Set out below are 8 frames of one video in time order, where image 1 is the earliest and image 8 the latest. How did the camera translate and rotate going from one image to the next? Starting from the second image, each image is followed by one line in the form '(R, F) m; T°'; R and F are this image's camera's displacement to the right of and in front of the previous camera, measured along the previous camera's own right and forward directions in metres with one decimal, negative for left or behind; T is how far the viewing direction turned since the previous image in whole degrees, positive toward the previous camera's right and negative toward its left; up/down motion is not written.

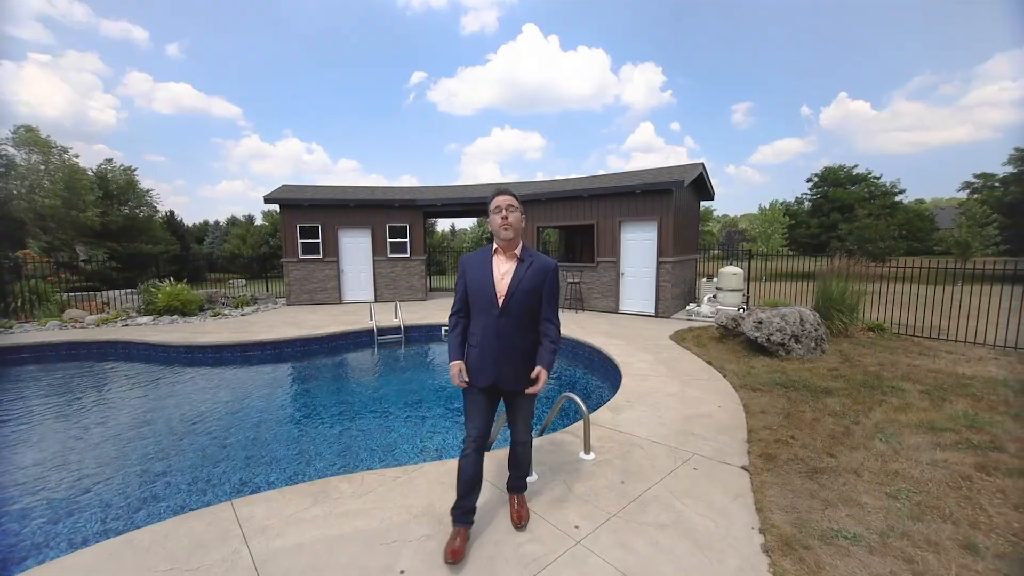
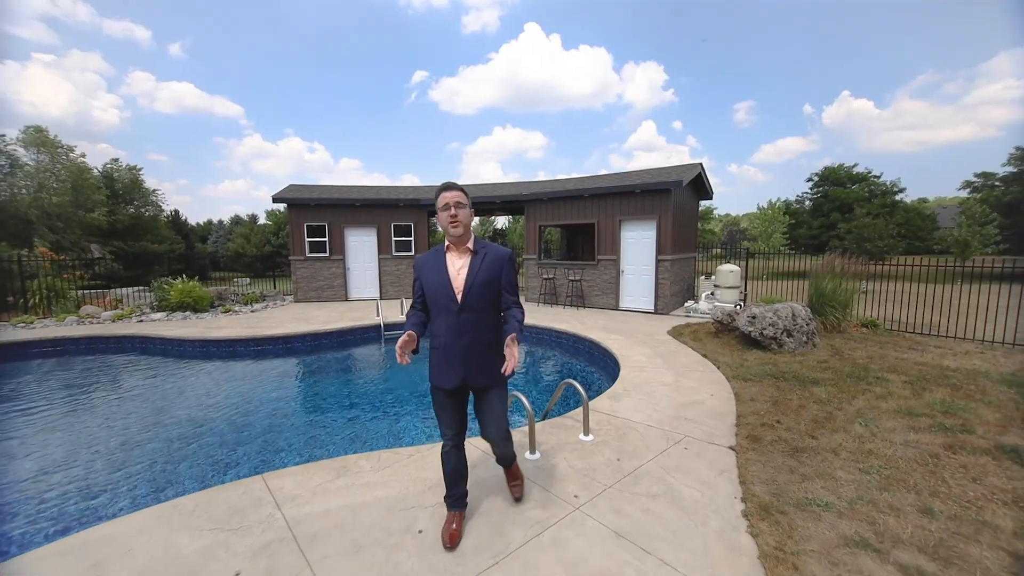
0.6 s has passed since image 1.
(0.0, -0.2) m; 0°
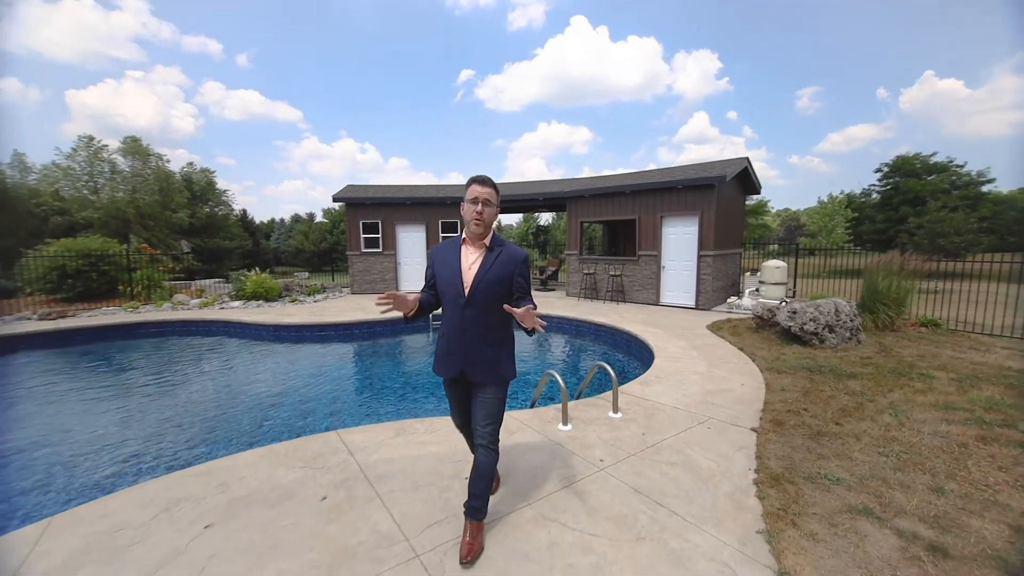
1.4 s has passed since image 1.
(+0.1, -0.4) m; -6°
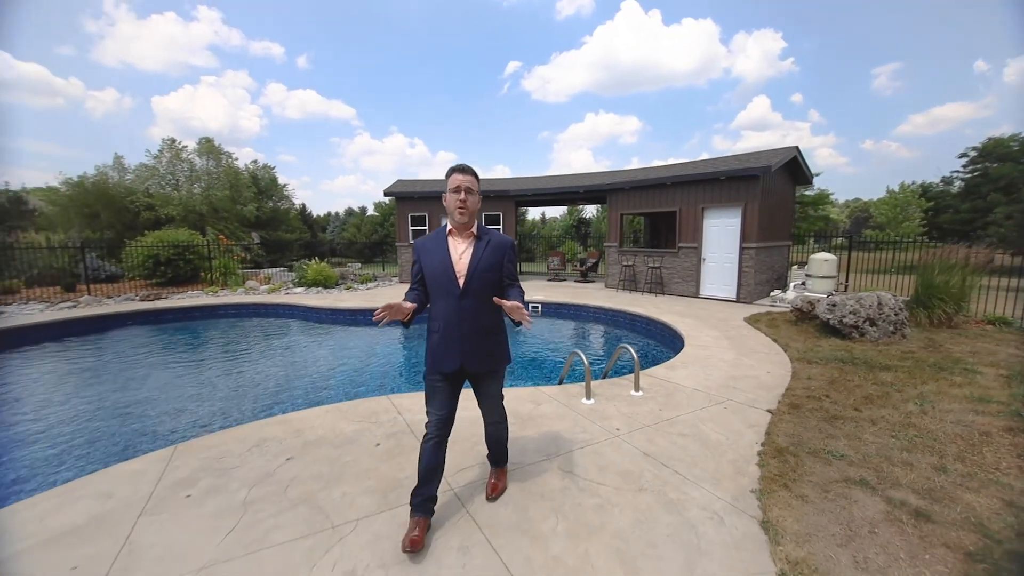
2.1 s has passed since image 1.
(+0.1, -0.4) m; -6°
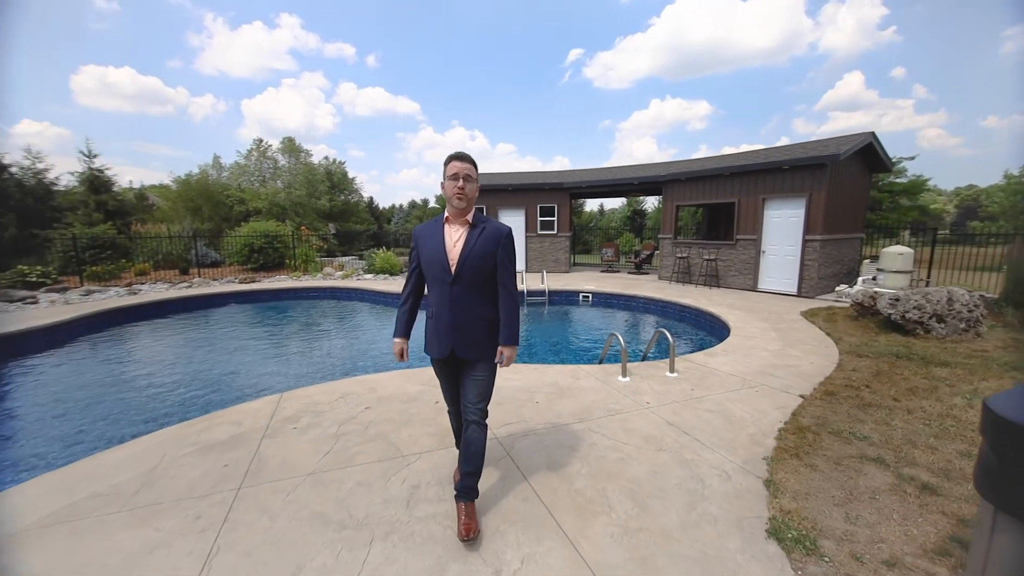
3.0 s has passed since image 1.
(+0.1, -0.4) m; -8°
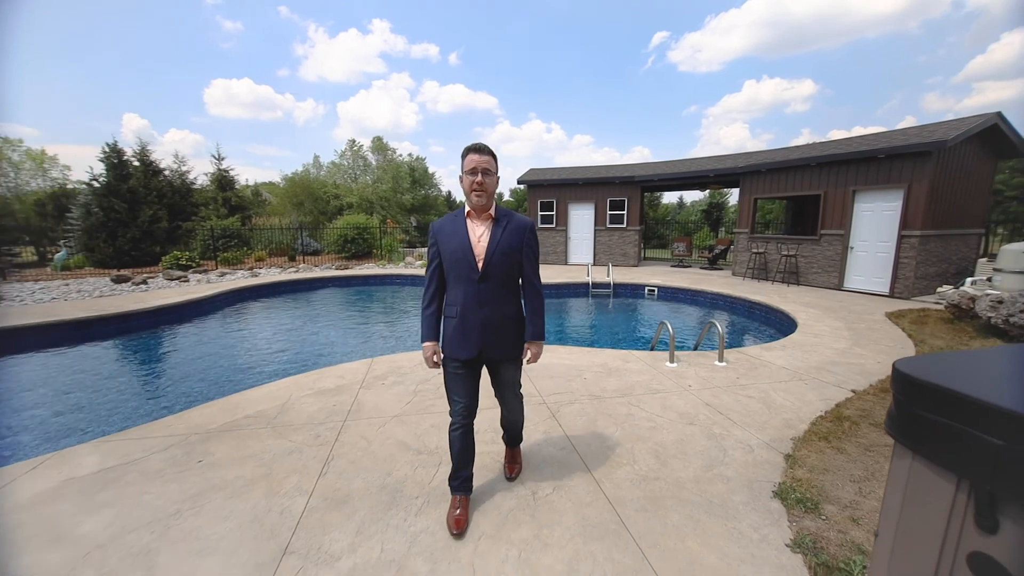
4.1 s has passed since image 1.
(+0.2, -0.5) m; -10°
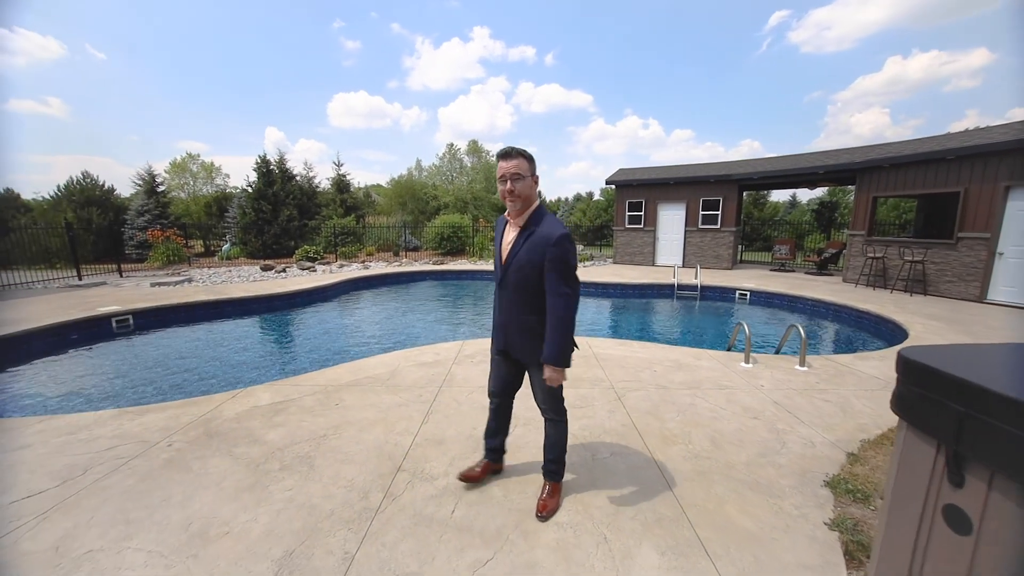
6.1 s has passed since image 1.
(+0.1, -0.4) m; -12°
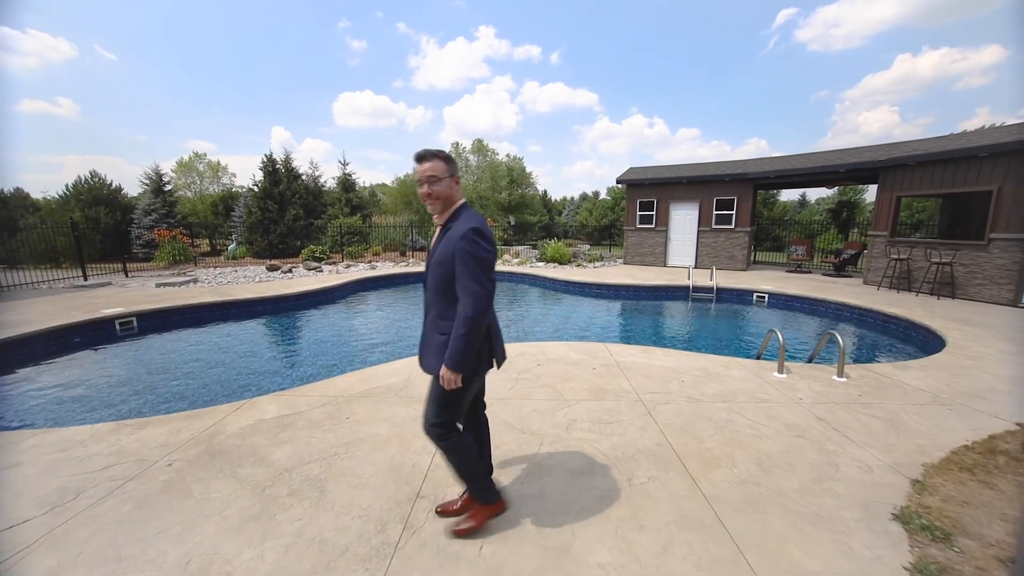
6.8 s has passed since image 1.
(-0.1, +0.2) m; -1°
